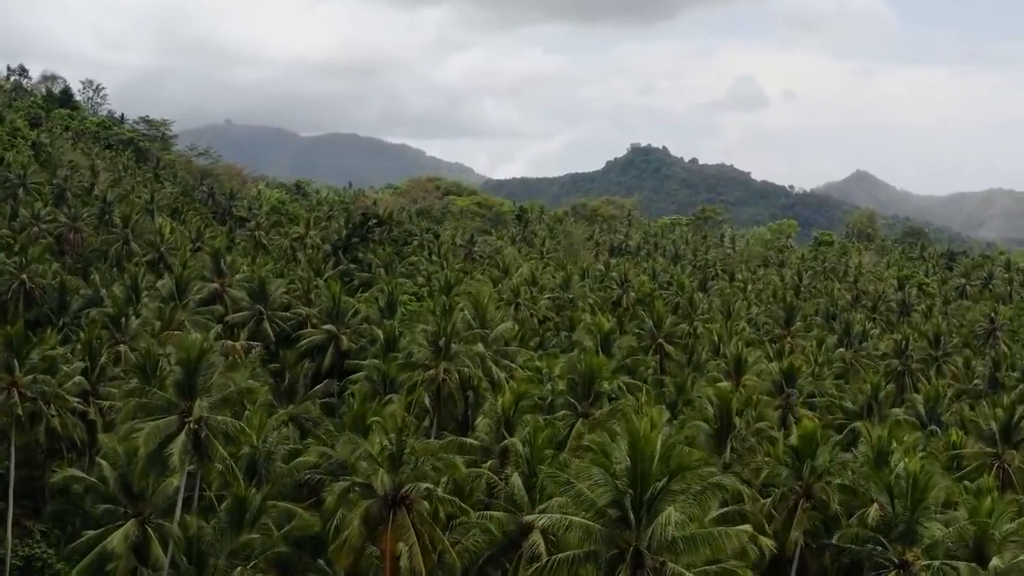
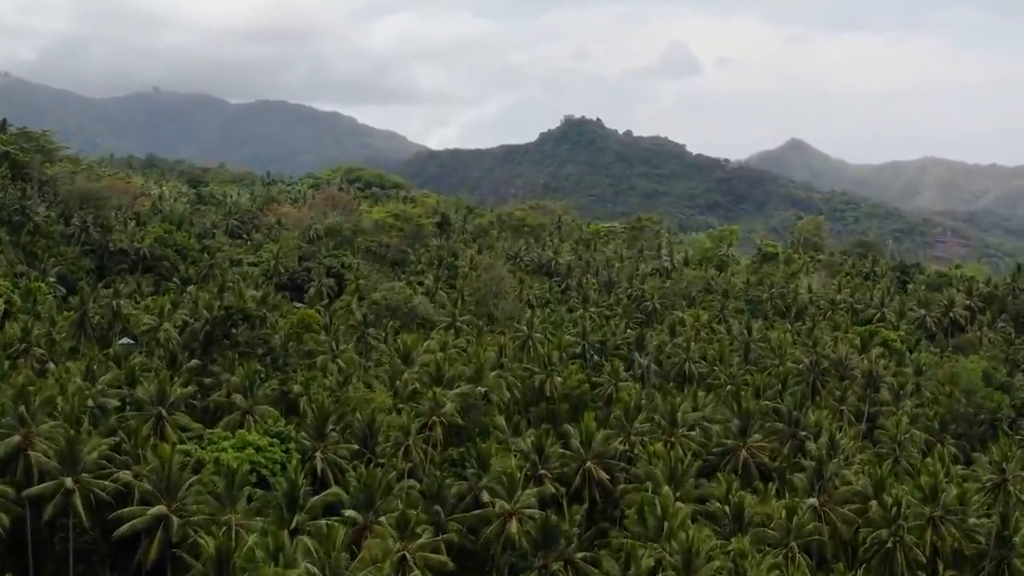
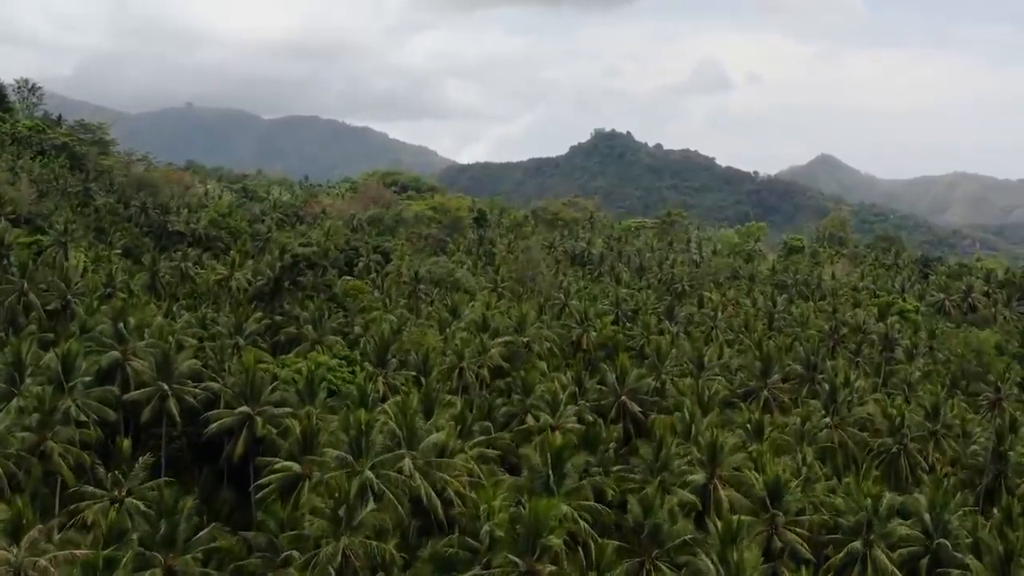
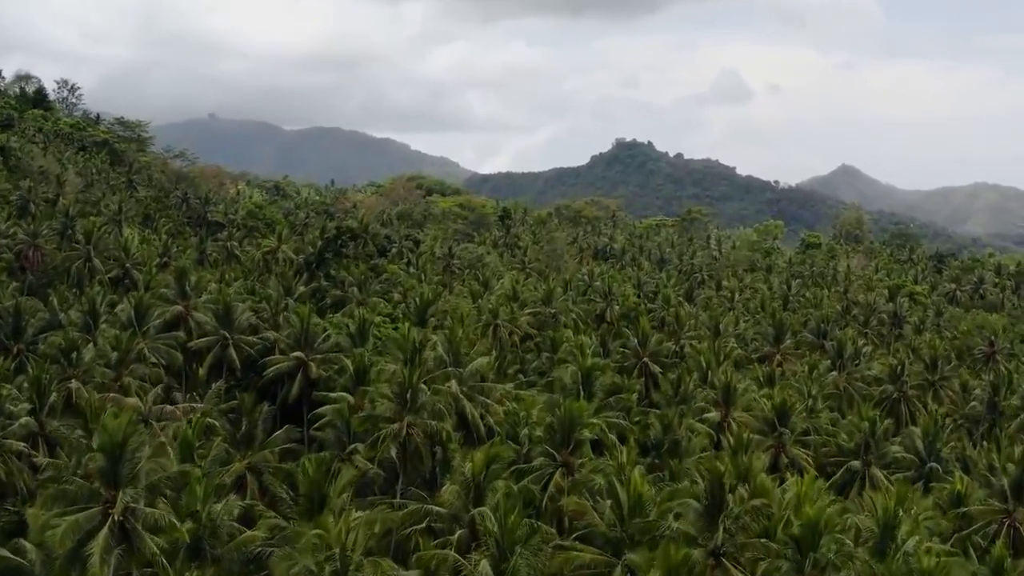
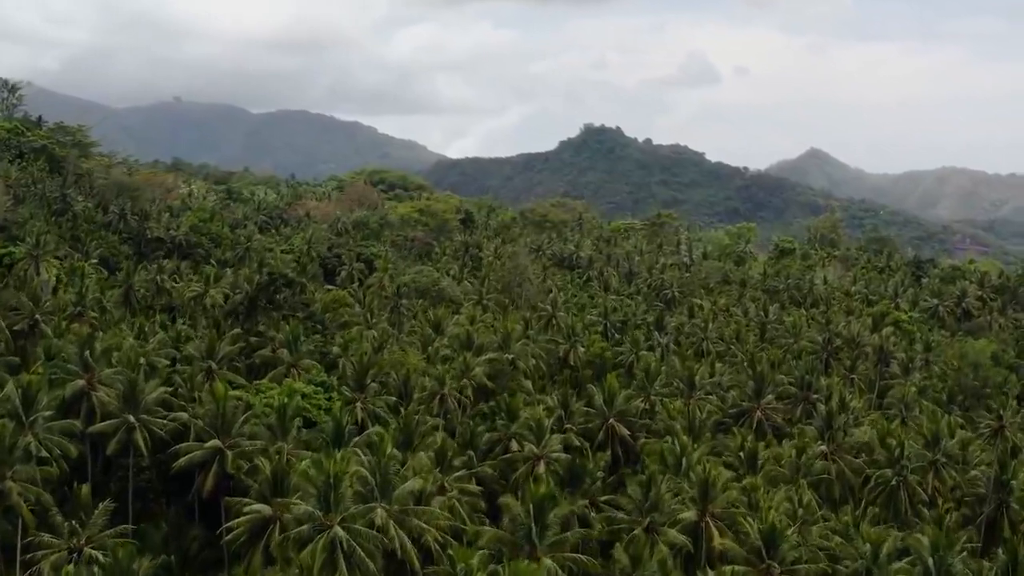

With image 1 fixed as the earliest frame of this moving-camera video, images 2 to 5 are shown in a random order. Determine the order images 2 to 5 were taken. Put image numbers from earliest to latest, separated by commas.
4, 3, 5, 2
